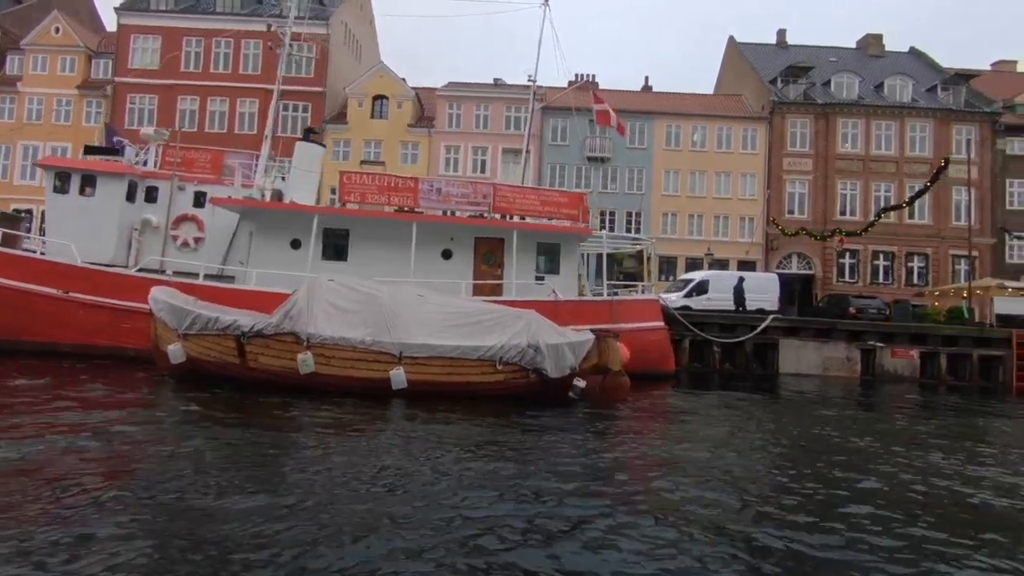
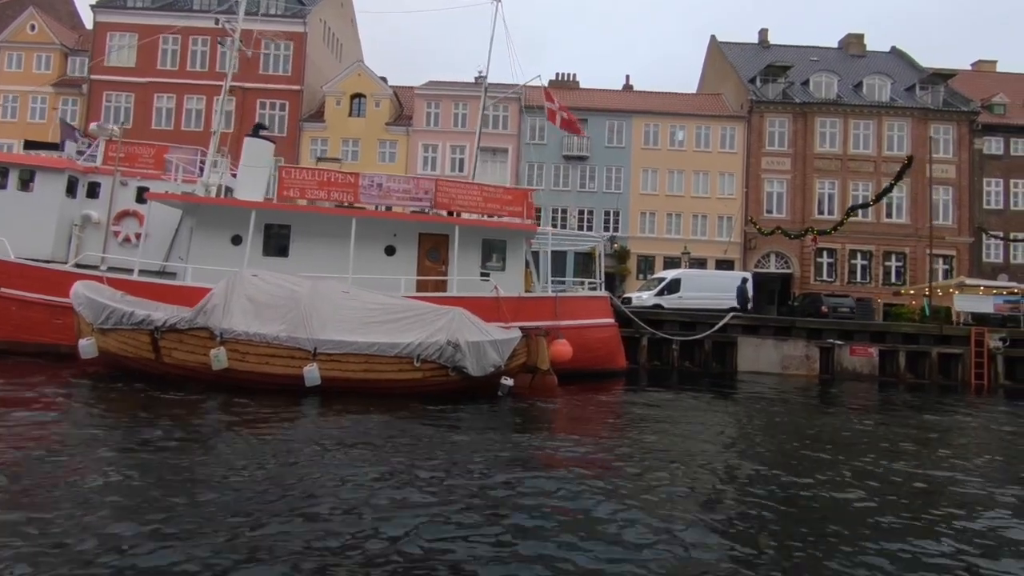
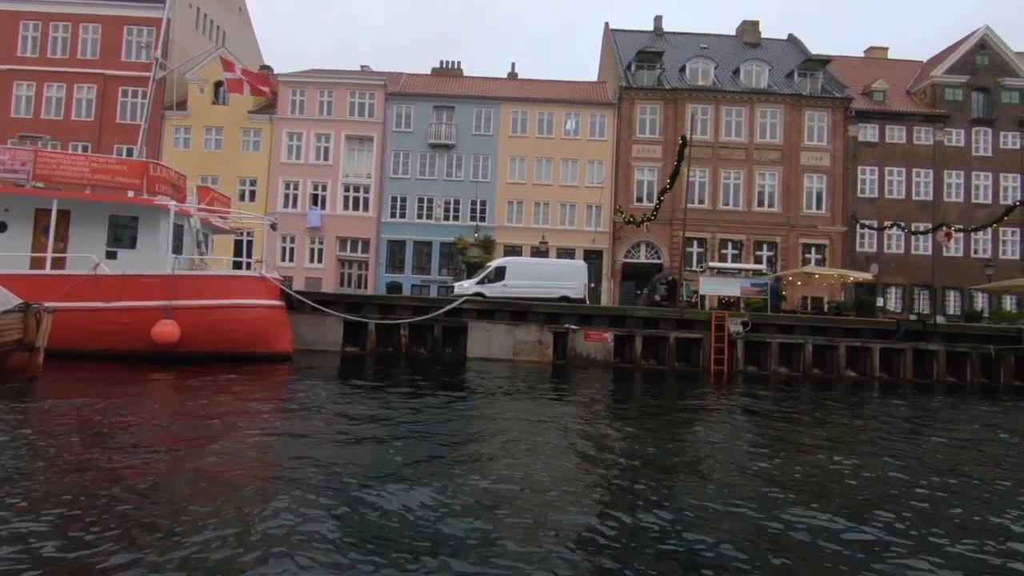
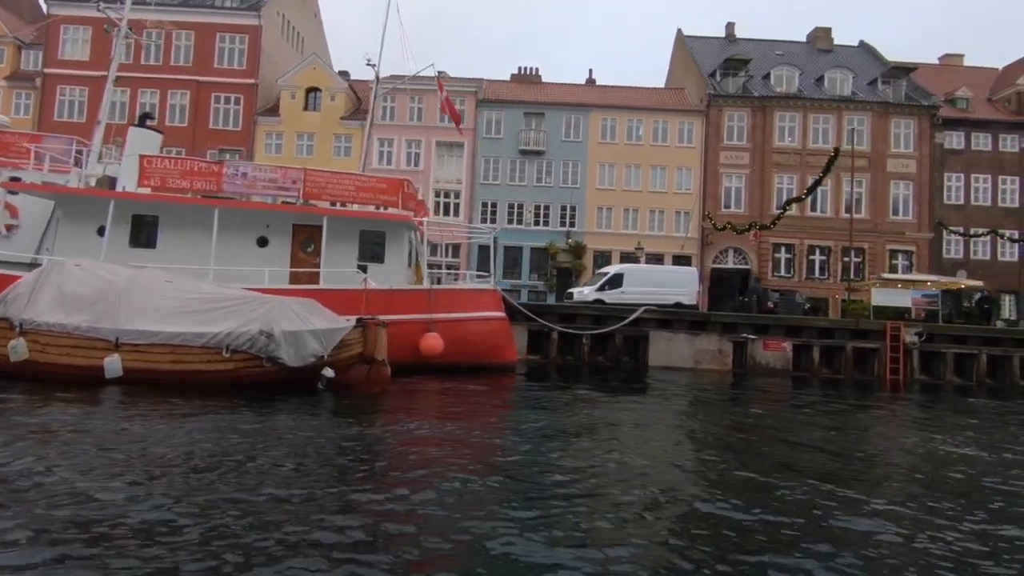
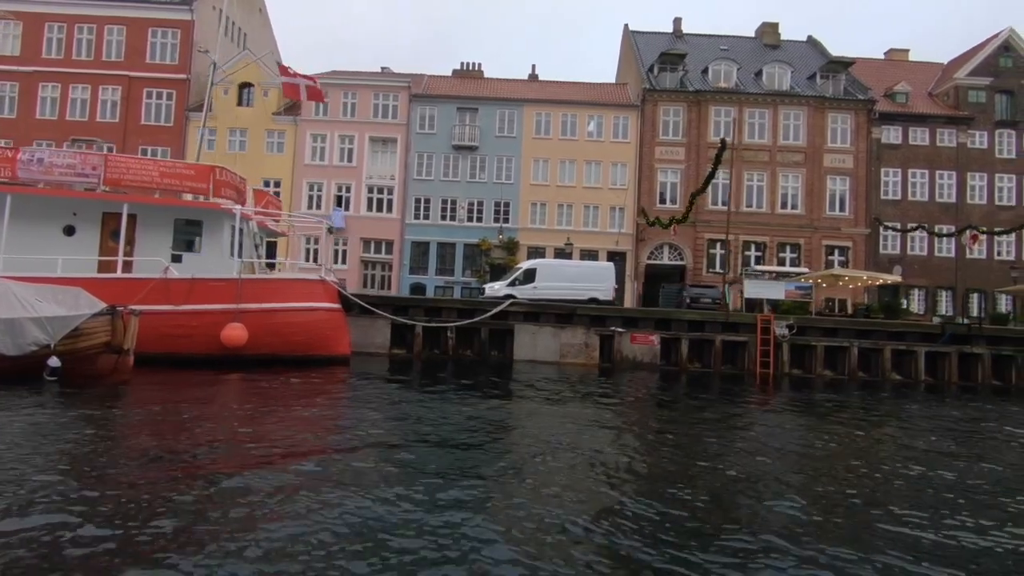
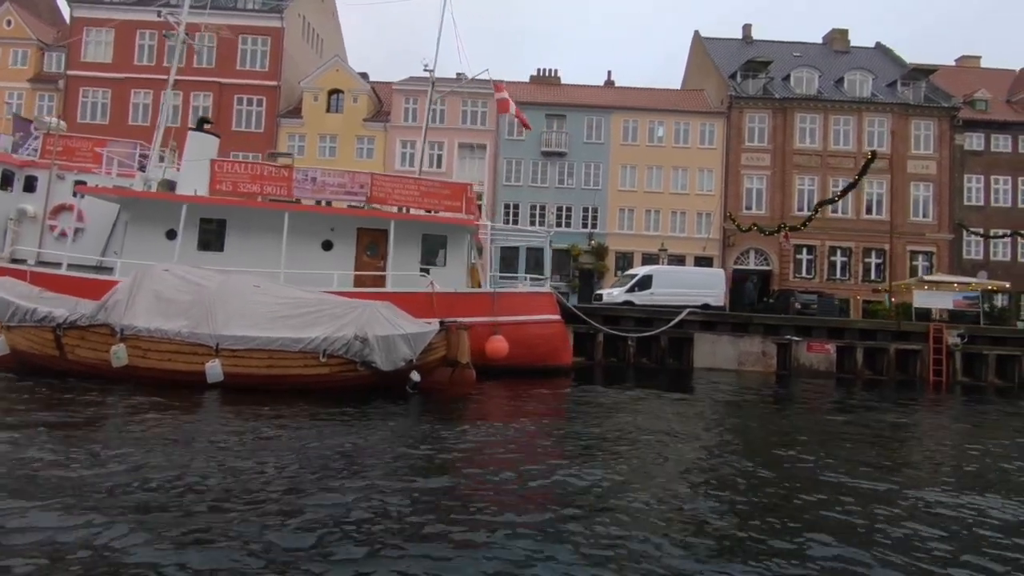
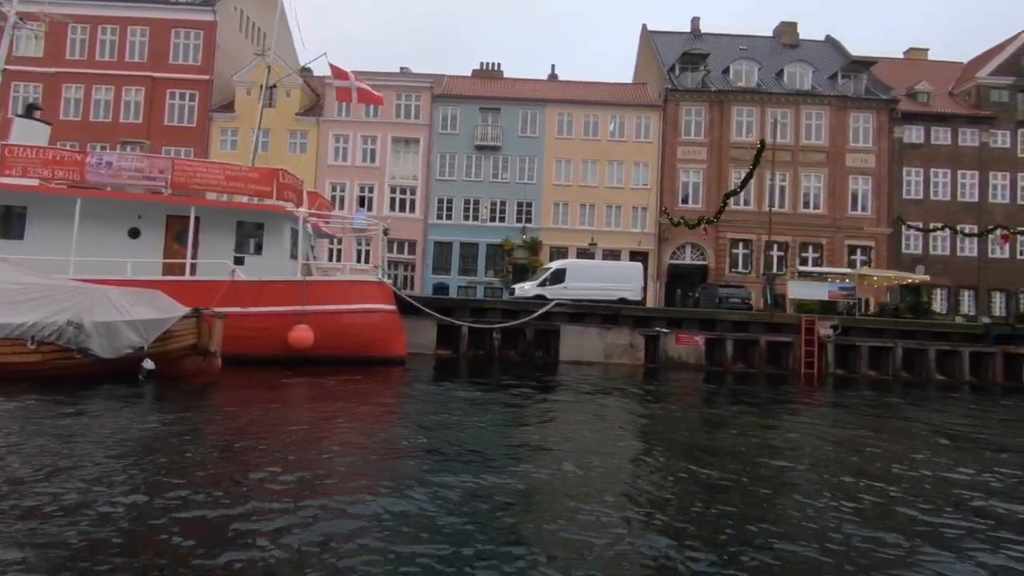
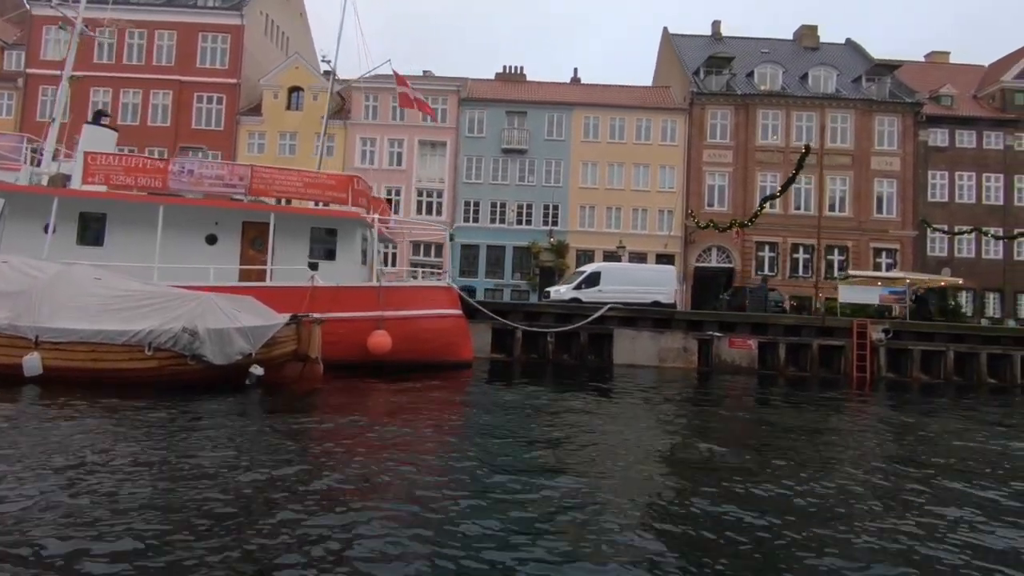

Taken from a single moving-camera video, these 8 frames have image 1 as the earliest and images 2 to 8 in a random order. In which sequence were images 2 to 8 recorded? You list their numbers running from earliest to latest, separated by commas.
2, 6, 4, 8, 7, 5, 3
